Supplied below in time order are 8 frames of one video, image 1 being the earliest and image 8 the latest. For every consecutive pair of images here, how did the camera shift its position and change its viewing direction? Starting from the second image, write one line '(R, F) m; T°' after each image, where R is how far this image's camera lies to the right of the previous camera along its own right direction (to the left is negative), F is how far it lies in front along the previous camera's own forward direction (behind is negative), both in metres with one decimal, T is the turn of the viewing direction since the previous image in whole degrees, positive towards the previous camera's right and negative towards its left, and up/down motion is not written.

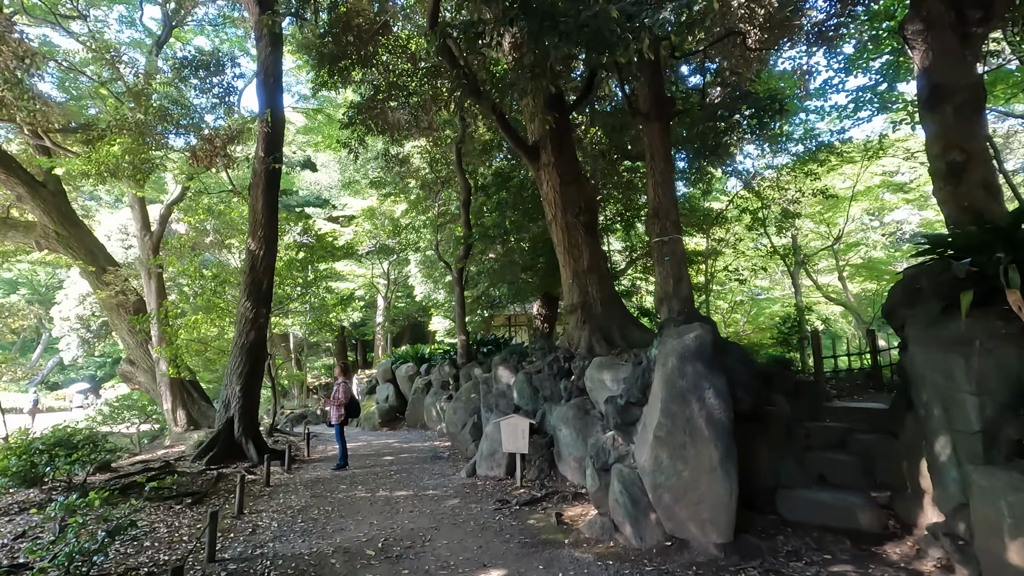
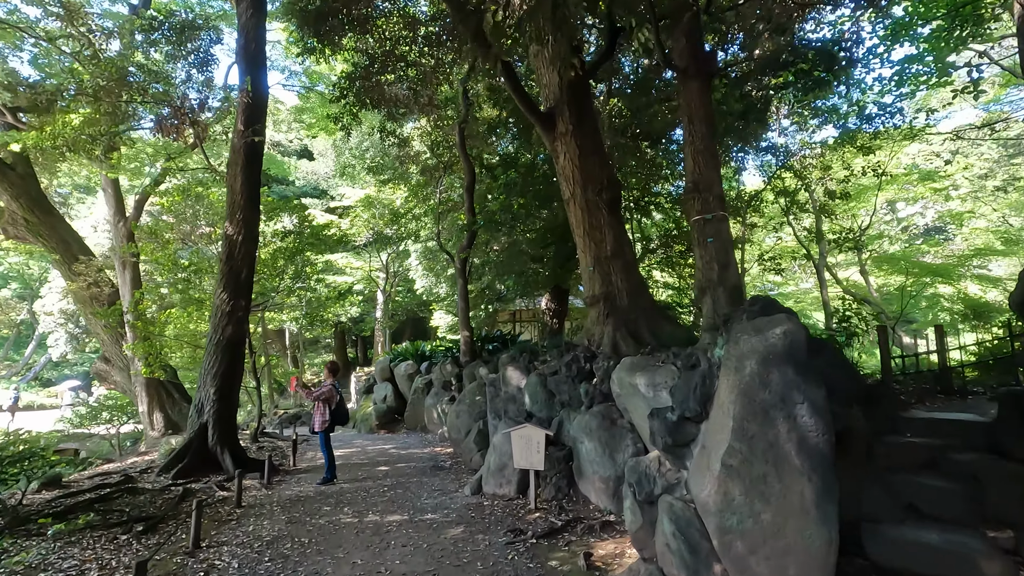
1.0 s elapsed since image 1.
(-0.1, +0.9) m; 0°
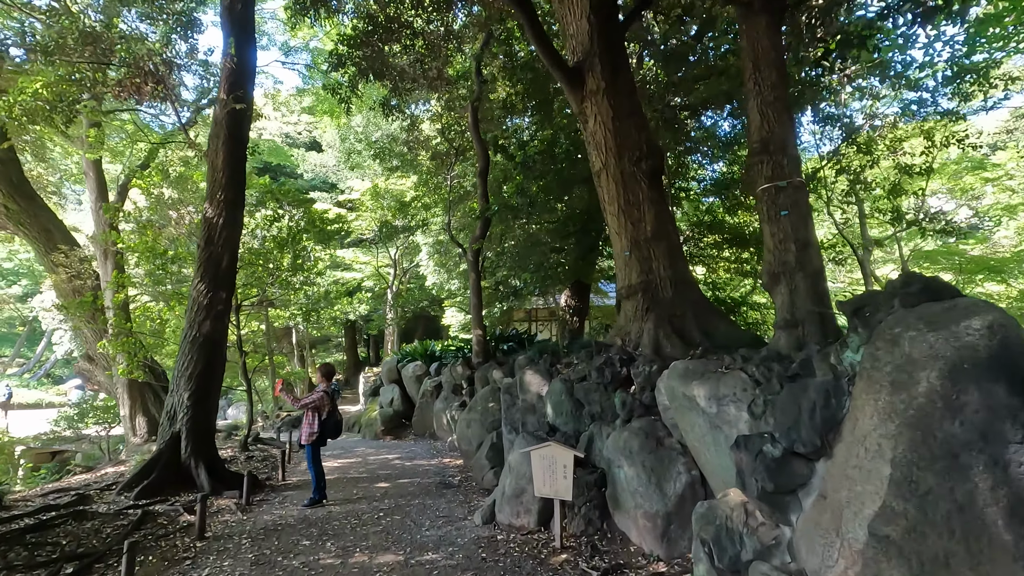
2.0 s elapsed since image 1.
(-0.1, +1.0) m; -2°
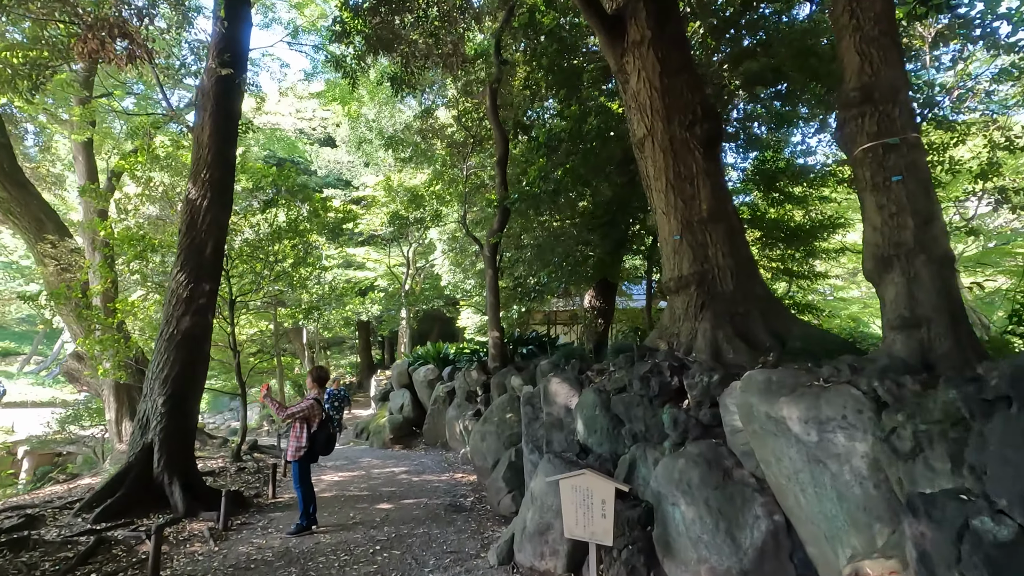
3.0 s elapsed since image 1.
(-0.1, +0.8) m; -2°
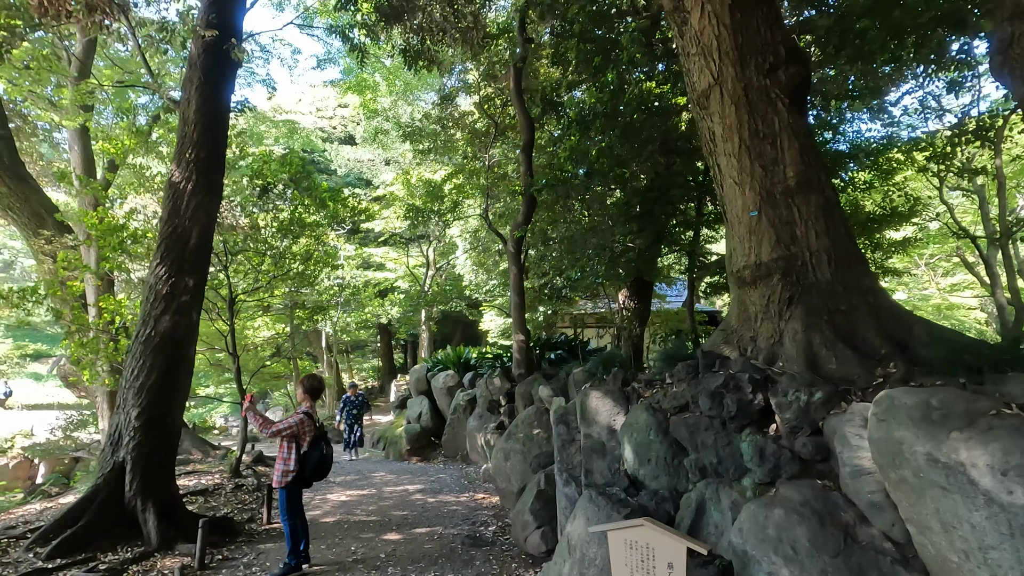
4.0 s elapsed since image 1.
(0.0, +0.8) m; -3°
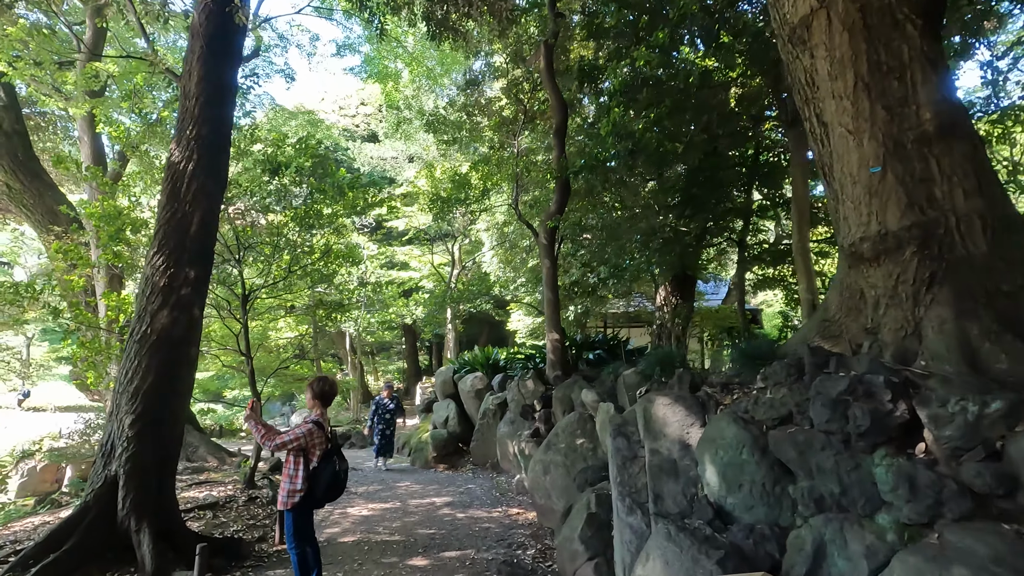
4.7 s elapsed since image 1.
(-0.1, +0.6) m; -3°
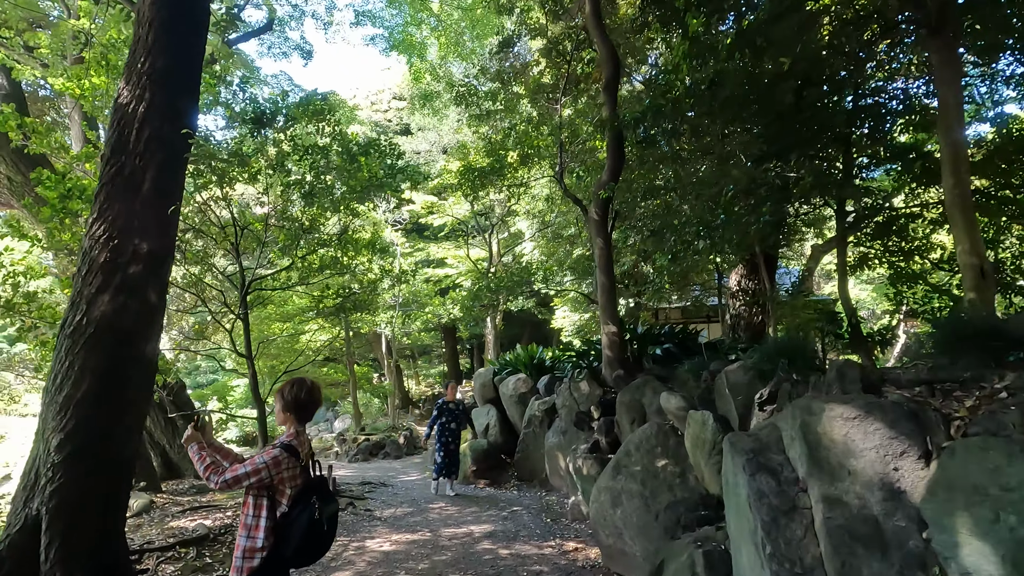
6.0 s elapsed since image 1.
(-0.1, +1.2) m; -4°
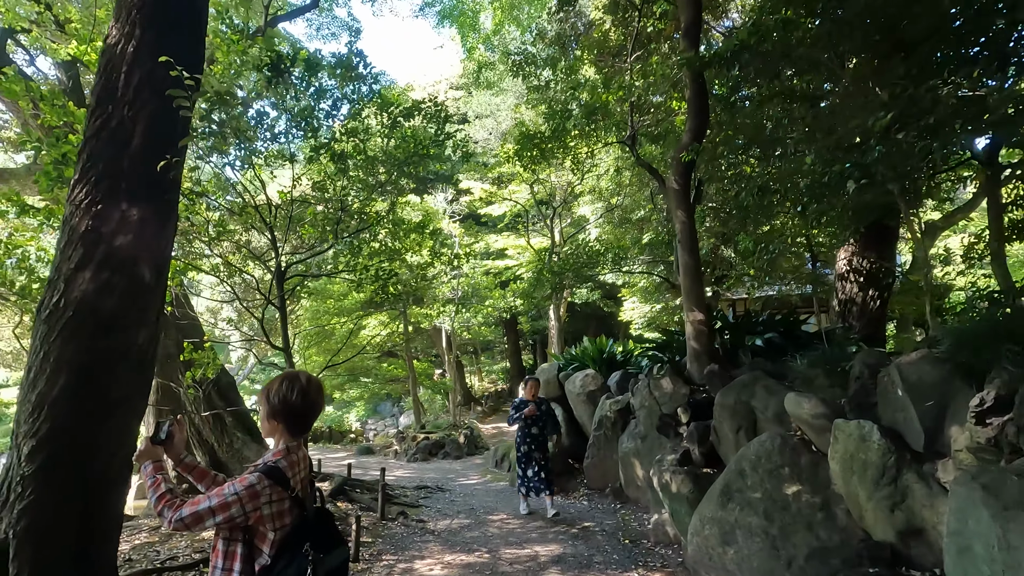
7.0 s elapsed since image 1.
(0.0, +0.8) m; -7°
